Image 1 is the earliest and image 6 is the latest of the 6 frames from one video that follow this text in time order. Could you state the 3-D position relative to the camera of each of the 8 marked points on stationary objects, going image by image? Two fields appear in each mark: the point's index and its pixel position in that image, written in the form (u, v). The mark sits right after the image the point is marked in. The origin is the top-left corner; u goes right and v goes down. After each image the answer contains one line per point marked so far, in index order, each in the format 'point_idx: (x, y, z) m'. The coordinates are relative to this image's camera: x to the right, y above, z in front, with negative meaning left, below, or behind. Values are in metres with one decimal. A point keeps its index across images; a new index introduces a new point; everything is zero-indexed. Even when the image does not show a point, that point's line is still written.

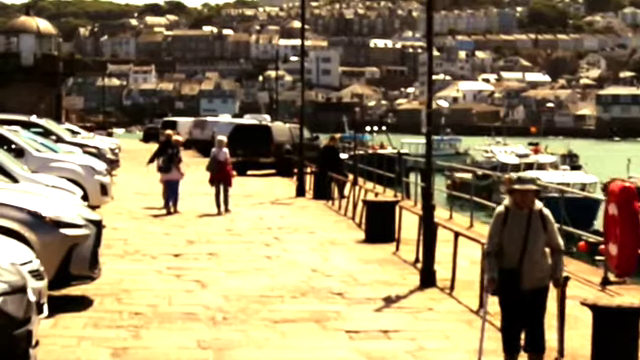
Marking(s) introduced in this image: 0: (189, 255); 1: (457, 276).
0: (-1.8, -1.0, +19.2) m
1: (+1.6, -1.1, +16.7) m
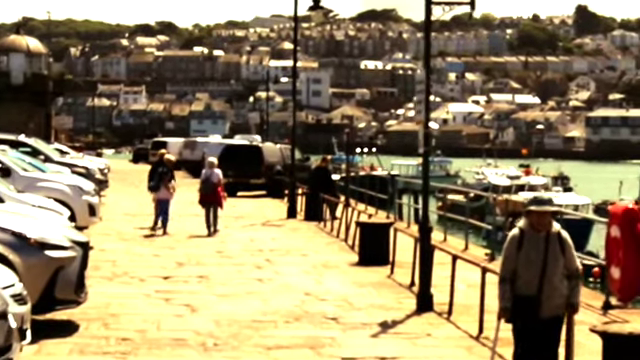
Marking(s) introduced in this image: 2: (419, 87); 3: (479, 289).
0: (-1.9, -1.3, +18.7) m
1: (+1.5, -1.4, +16.3) m
2: (+1.2, +1.1, +16.5) m
3: (+2.0, -1.4, +17.4) m
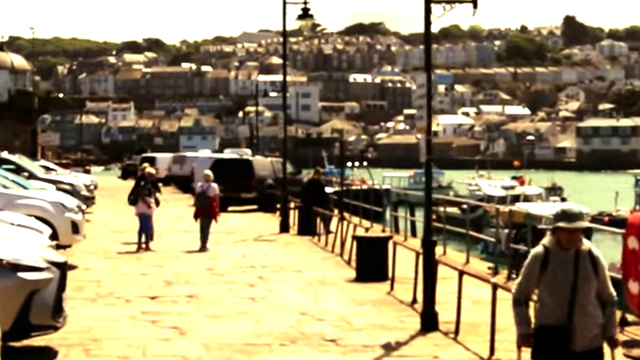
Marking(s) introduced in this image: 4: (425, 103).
0: (-1.9, -1.5, +17.7) m
1: (+1.5, -1.5, +15.3) m
2: (+1.1, +1.0, +15.5) m
3: (+2.0, -1.5, +16.4) m
4: (+1.2, +0.9, +15.4) m
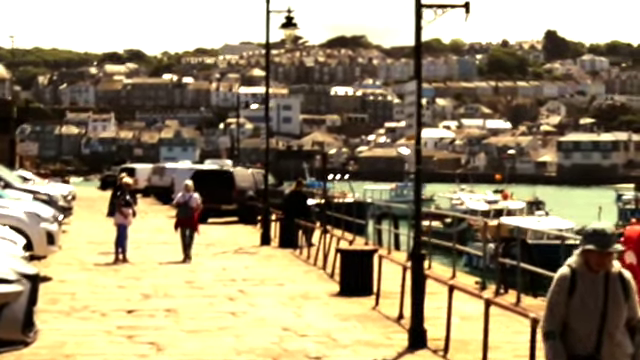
0: (-2.1, -1.6, +17.0) m
1: (+1.3, -1.6, +14.7) m
2: (+1.0, +0.9, +14.9) m
3: (+1.8, -1.6, +15.9) m
4: (+1.0, +0.8, +14.8) m
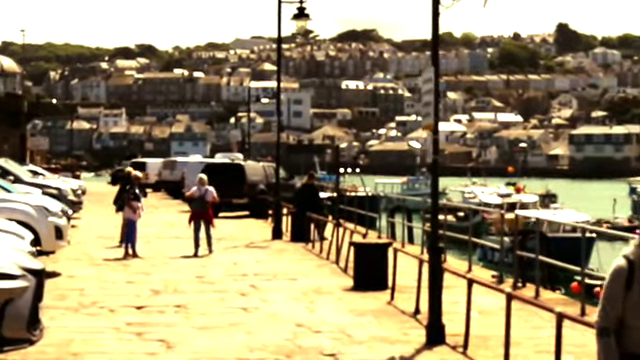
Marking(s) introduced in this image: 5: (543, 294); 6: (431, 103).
0: (-2.0, -1.5, +16.6) m
1: (+1.5, -1.5, +14.3) m
2: (+1.1, +1.0, +14.5) m
3: (+2.0, -1.5, +15.4) m
4: (+1.1, +0.9, +14.4) m
5: (+2.9, -1.5, +18.5) m
6: (+1.1, +0.8, +14.3) m
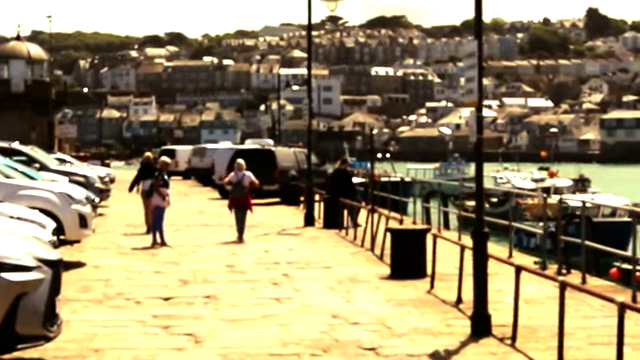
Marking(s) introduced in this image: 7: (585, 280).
0: (-1.6, -1.3, +15.8) m
1: (+1.8, -1.3, +13.4) m
2: (+1.5, +1.1, +13.6) m
3: (+2.4, -1.3, +14.5) m
4: (+1.5, +1.1, +13.5) m
5: (+3.4, -1.3, +17.6) m
6: (+1.5, +1.0, +13.4) m
7: (+3.3, -1.3, +17.5) m
